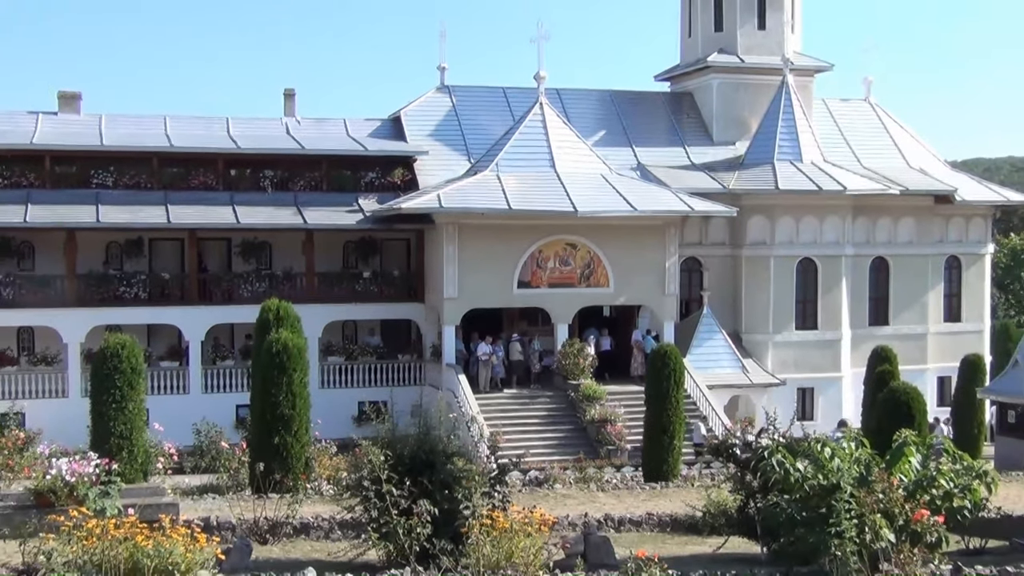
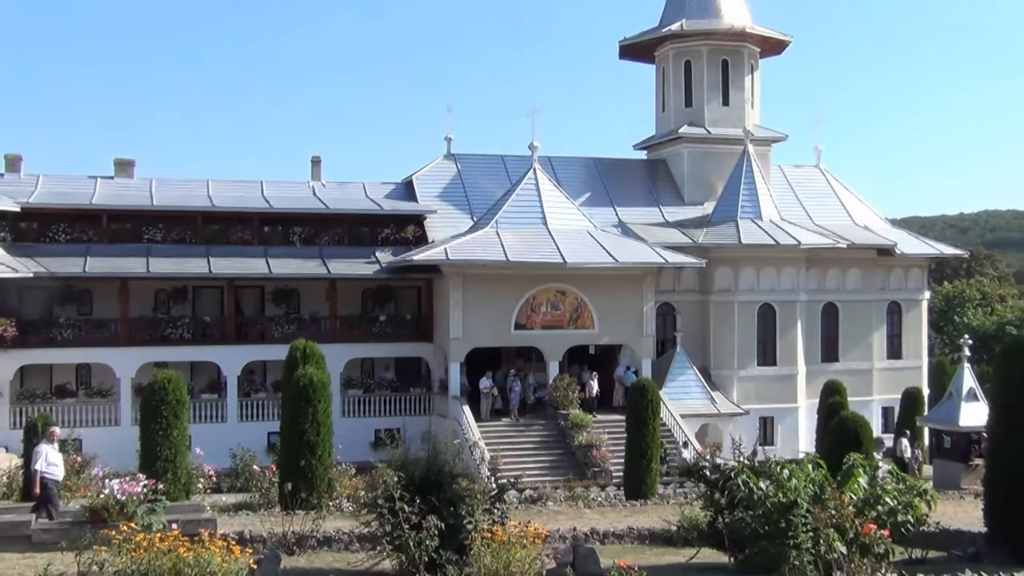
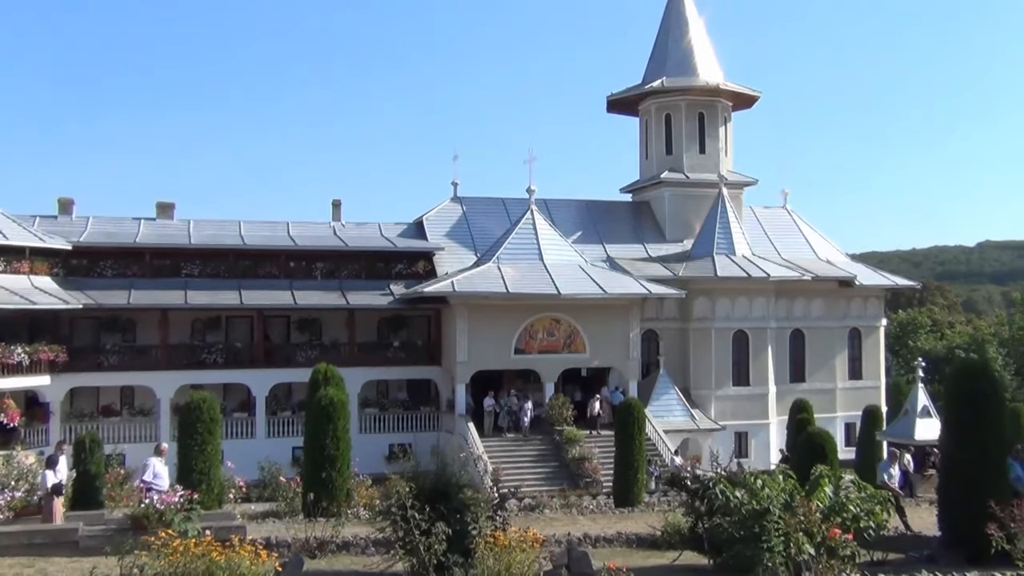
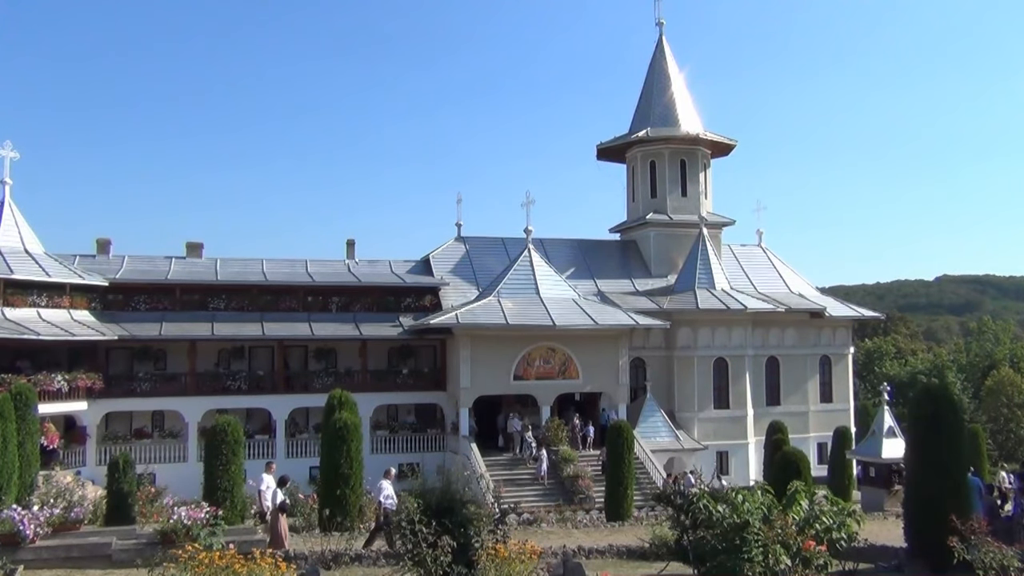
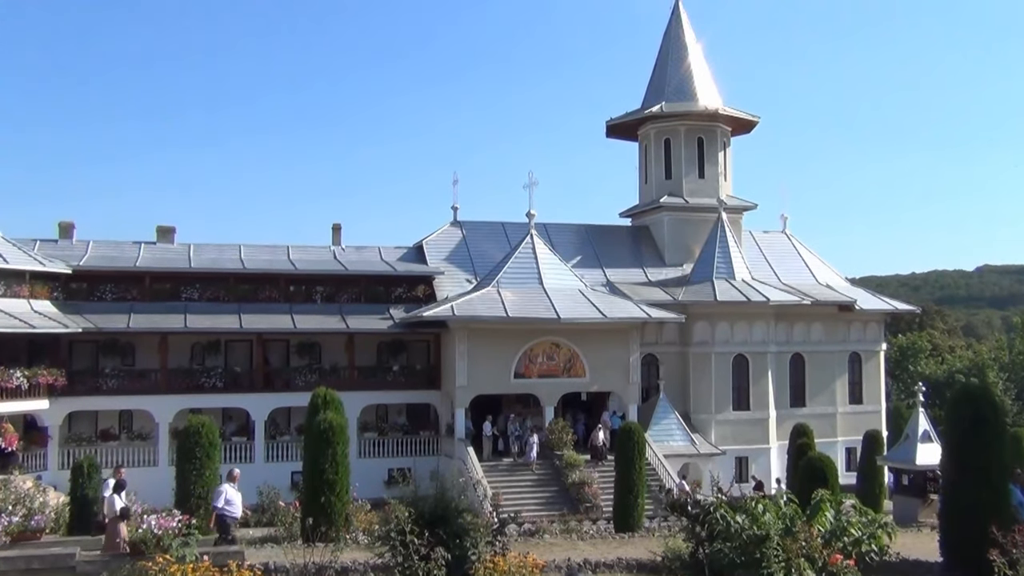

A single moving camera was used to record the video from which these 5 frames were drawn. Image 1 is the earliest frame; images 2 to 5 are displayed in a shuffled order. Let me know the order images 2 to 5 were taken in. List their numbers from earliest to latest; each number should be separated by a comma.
2, 3, 5, 4
